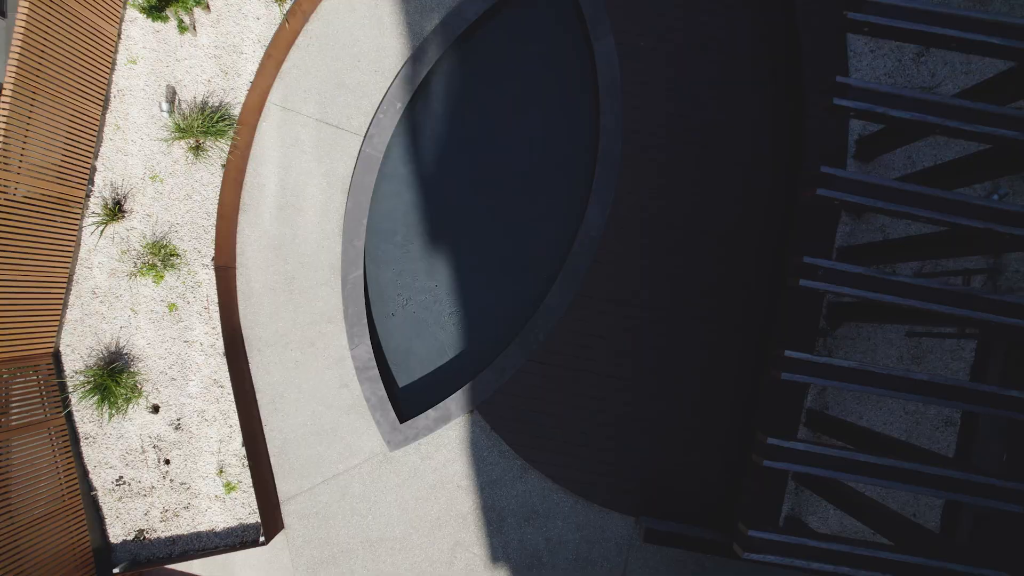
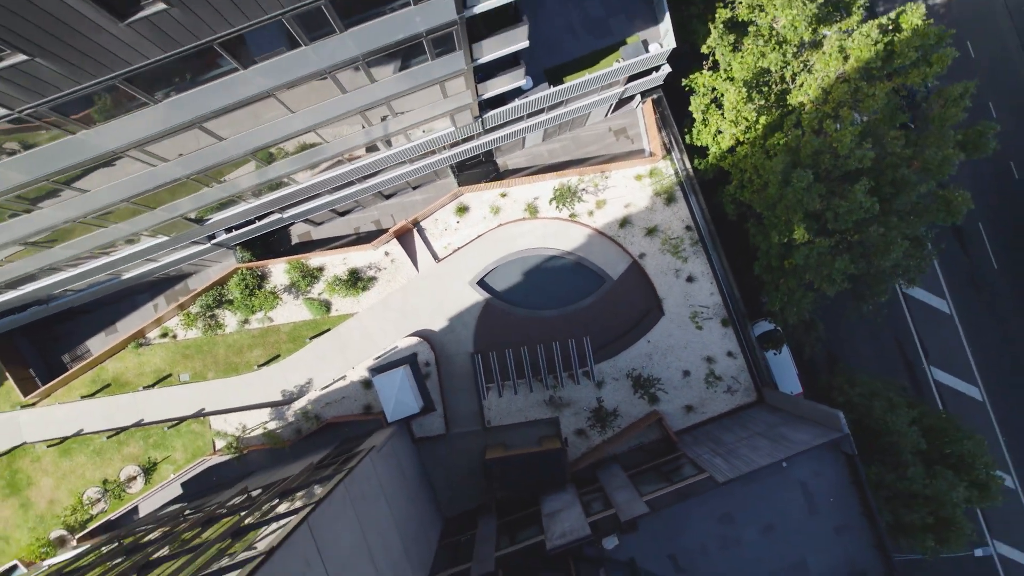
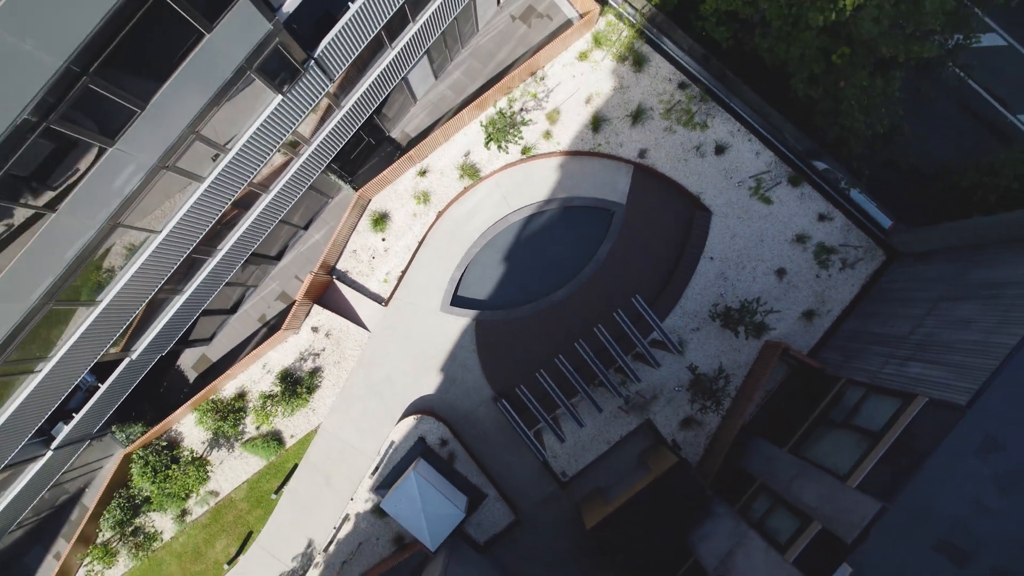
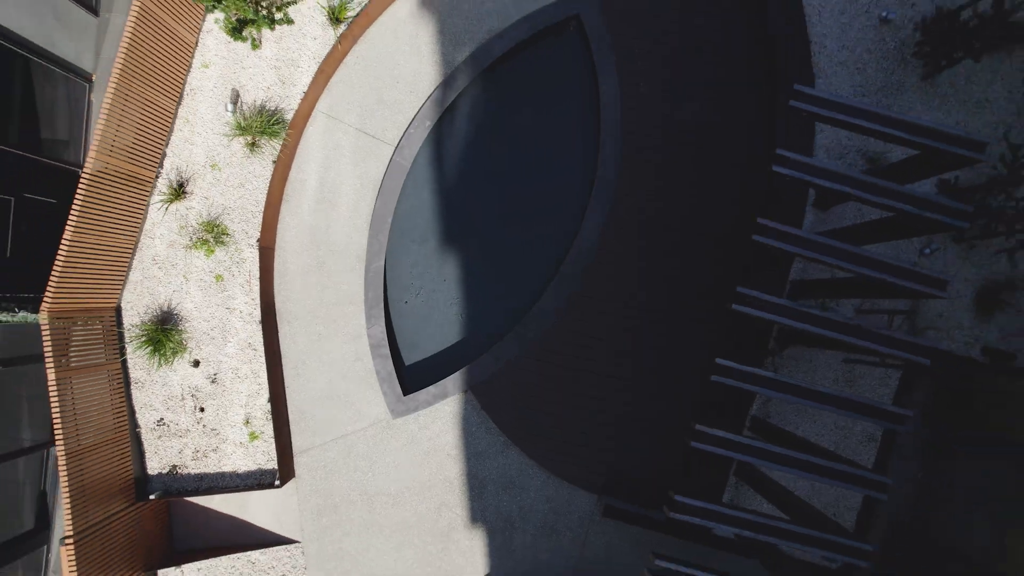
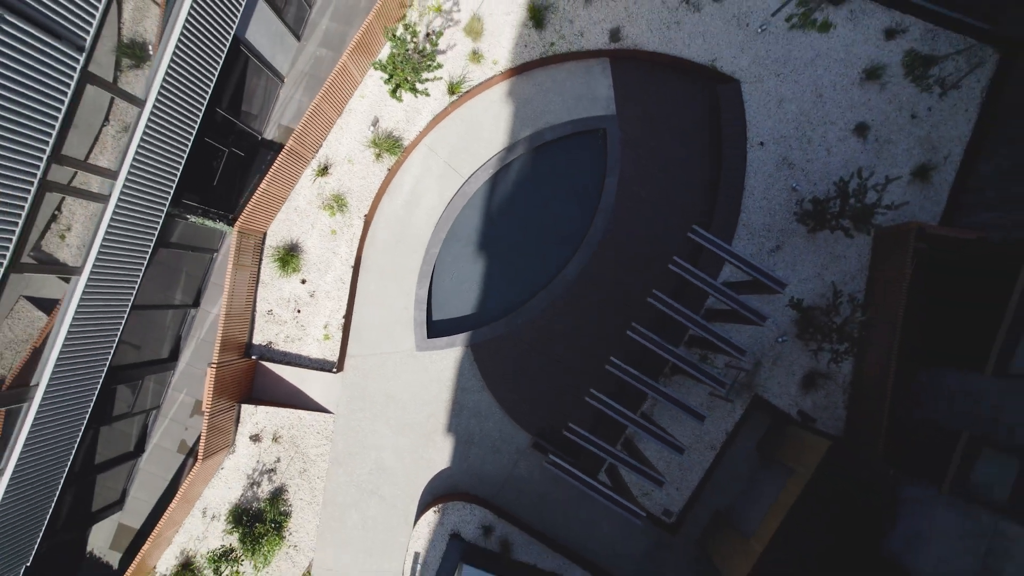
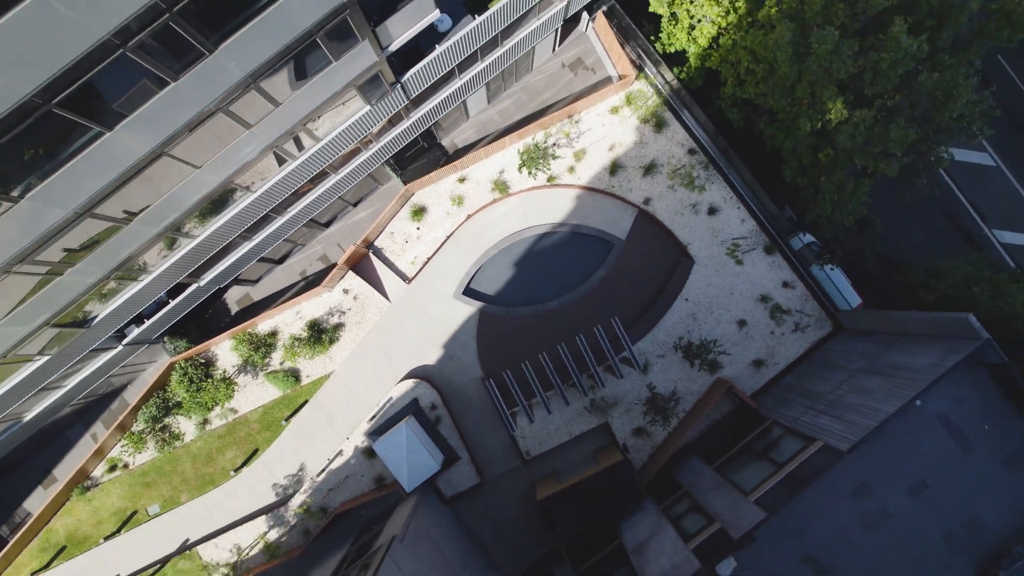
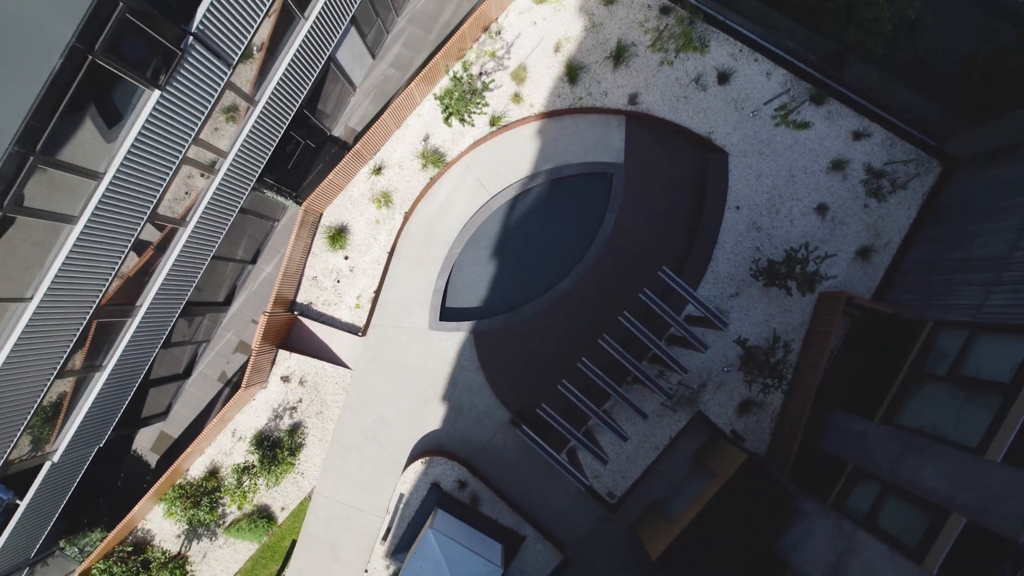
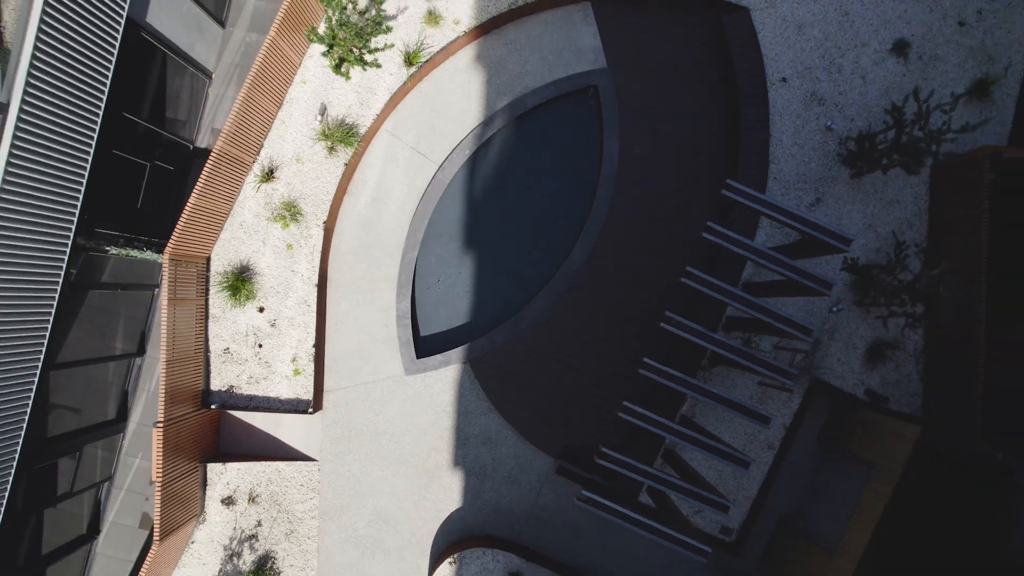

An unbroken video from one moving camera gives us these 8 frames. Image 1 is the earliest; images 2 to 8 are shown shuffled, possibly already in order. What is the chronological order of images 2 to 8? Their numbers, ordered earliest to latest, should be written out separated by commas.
4, 8, 5, 7, 3, 6, 2
